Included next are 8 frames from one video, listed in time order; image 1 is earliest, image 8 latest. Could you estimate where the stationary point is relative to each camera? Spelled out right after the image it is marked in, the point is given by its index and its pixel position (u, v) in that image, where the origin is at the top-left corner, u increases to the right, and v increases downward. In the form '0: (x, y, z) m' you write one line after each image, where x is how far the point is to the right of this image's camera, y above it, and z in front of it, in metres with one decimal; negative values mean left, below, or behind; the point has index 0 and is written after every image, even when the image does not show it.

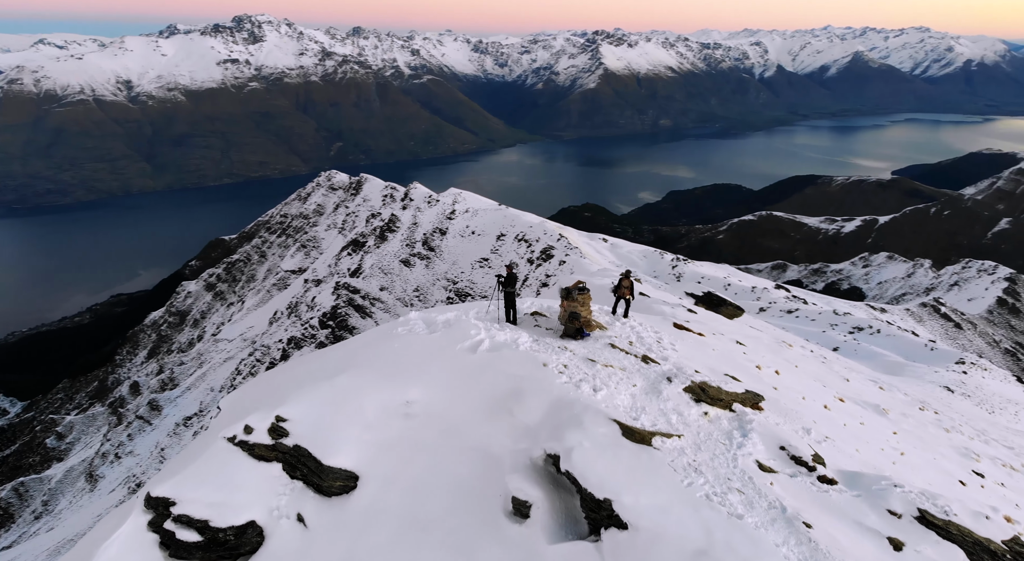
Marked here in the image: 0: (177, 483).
0: (-9.7, -5.9, +16.8) m
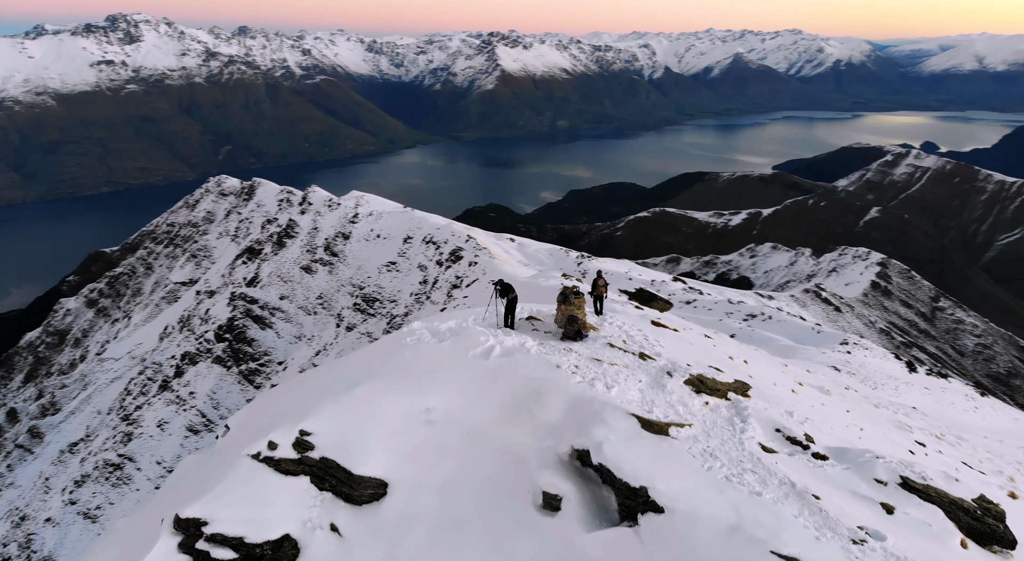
0: (-8.8, -6.4, +16.7) m
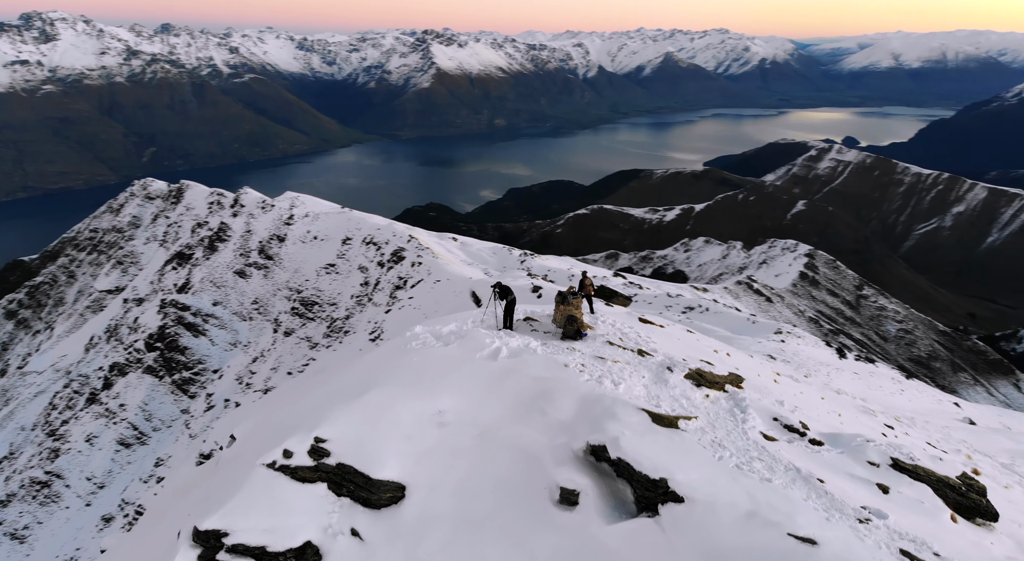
0: (-8.2, -6.7, +16.5) m
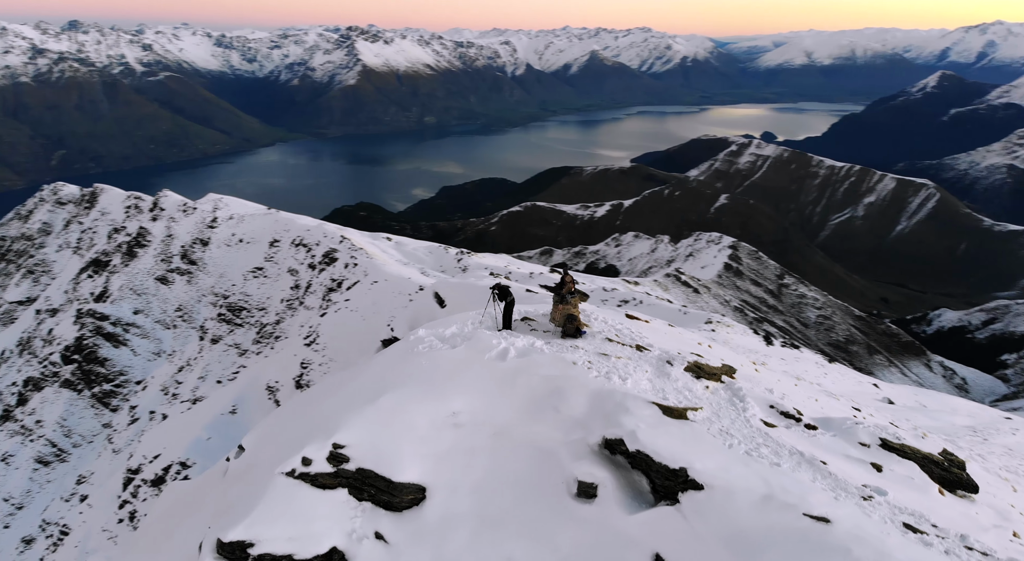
0: (-7.5, -6.9, +16.3) m
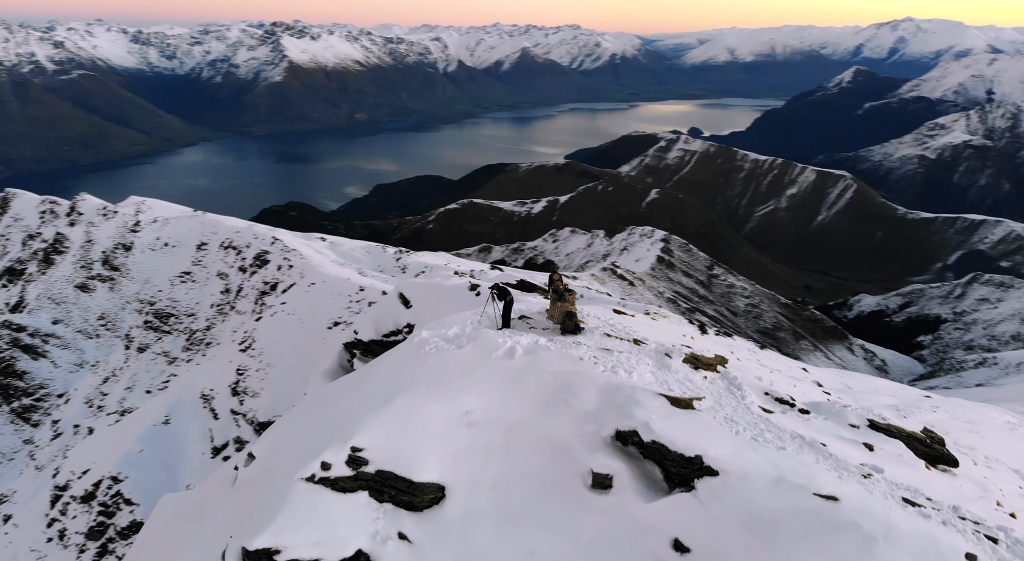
0: (-6.7, -7.1, +16.2) m
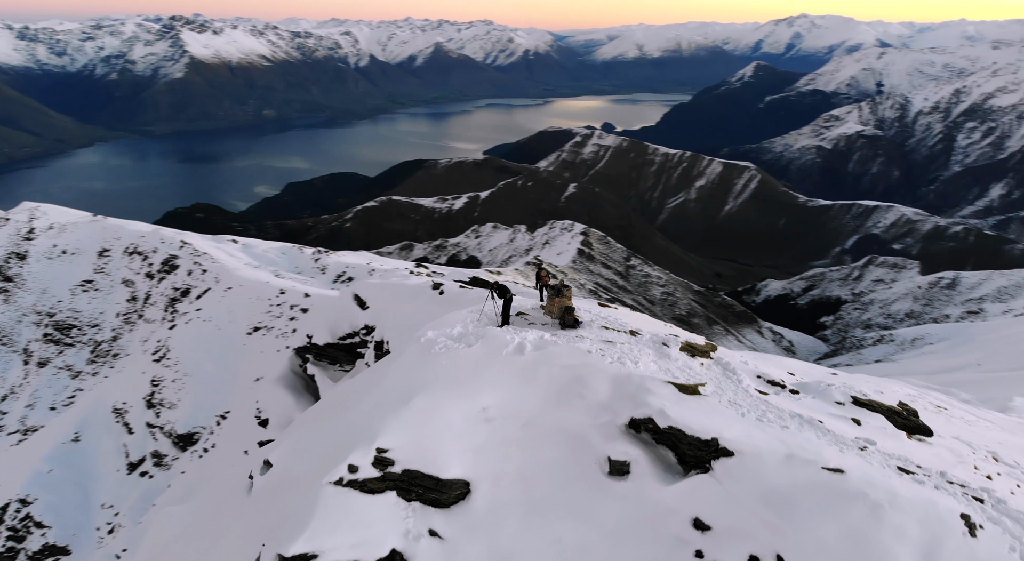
0: (-5.8, -7.2, +16.2) m
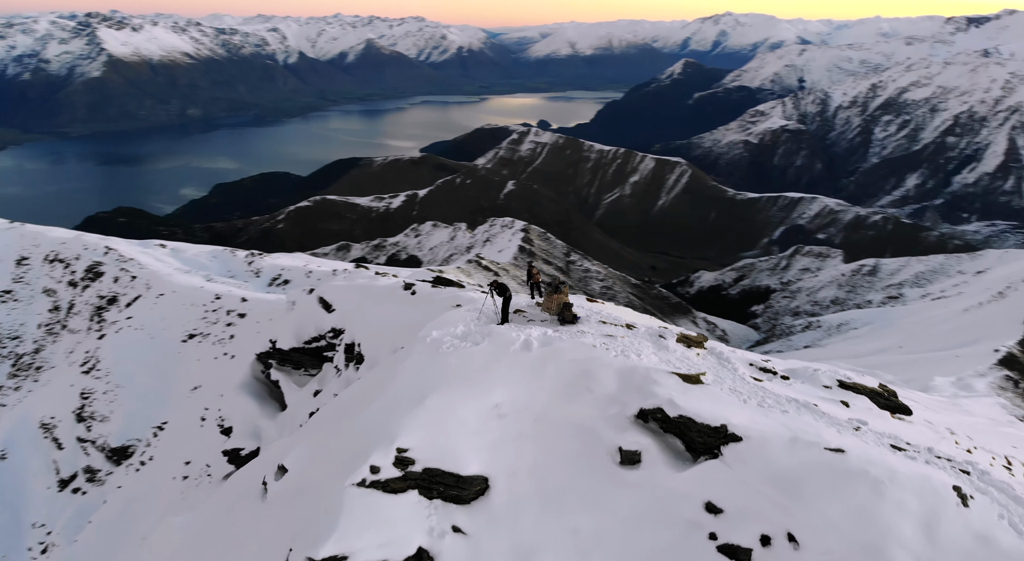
0: (-5.0, -7.3, +16.2) m
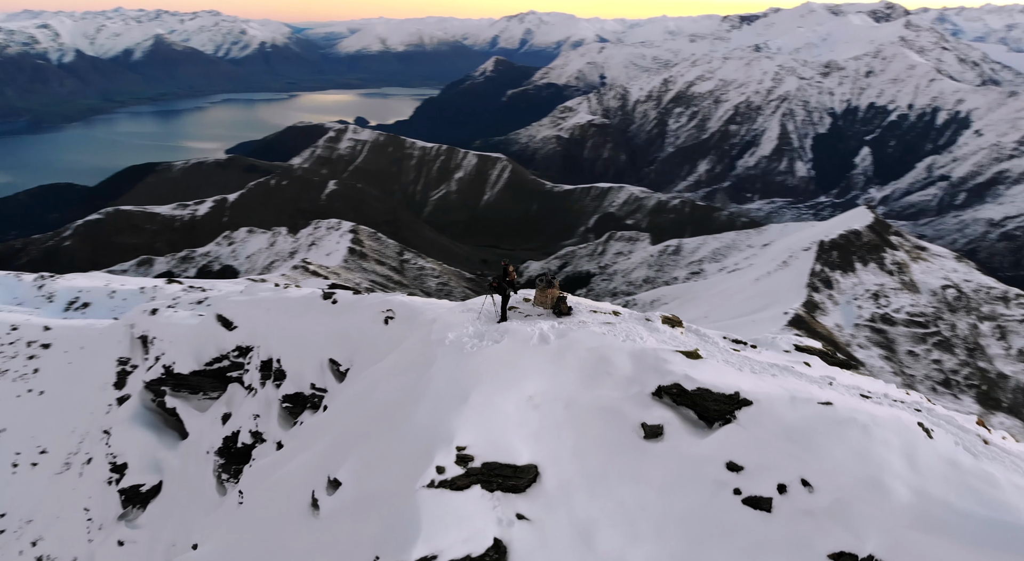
0: (-2.7, -7.5, +16.8) m
